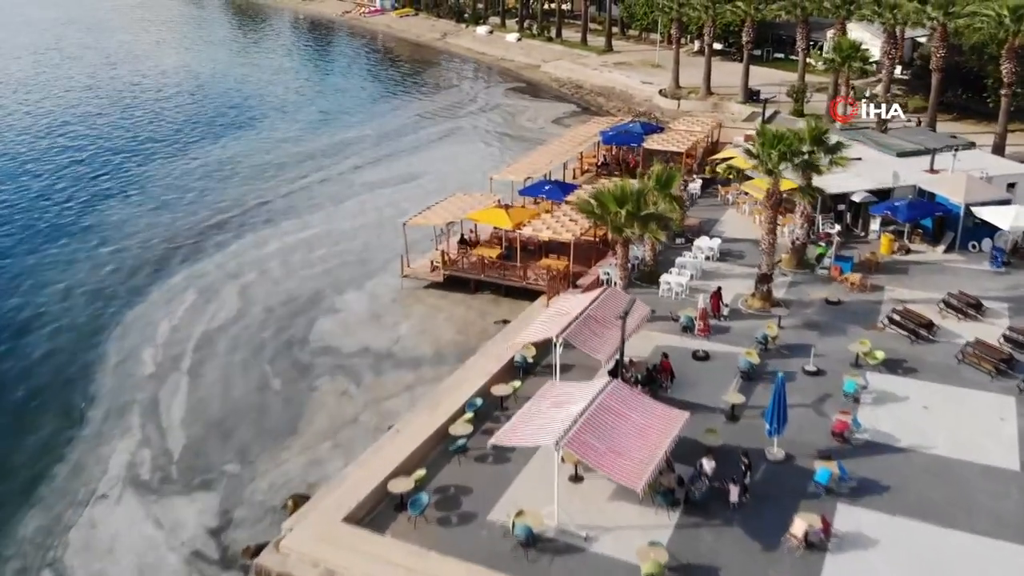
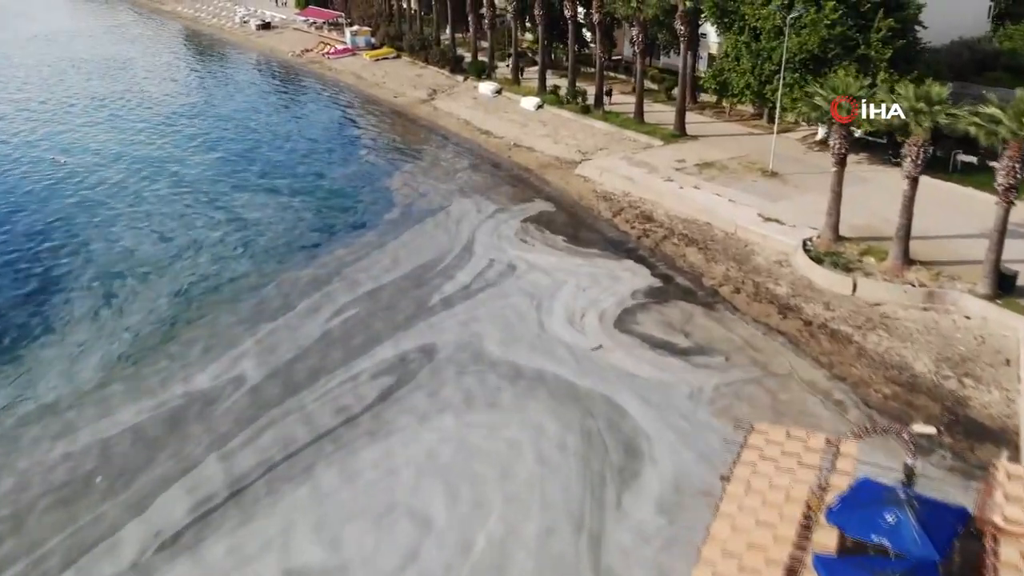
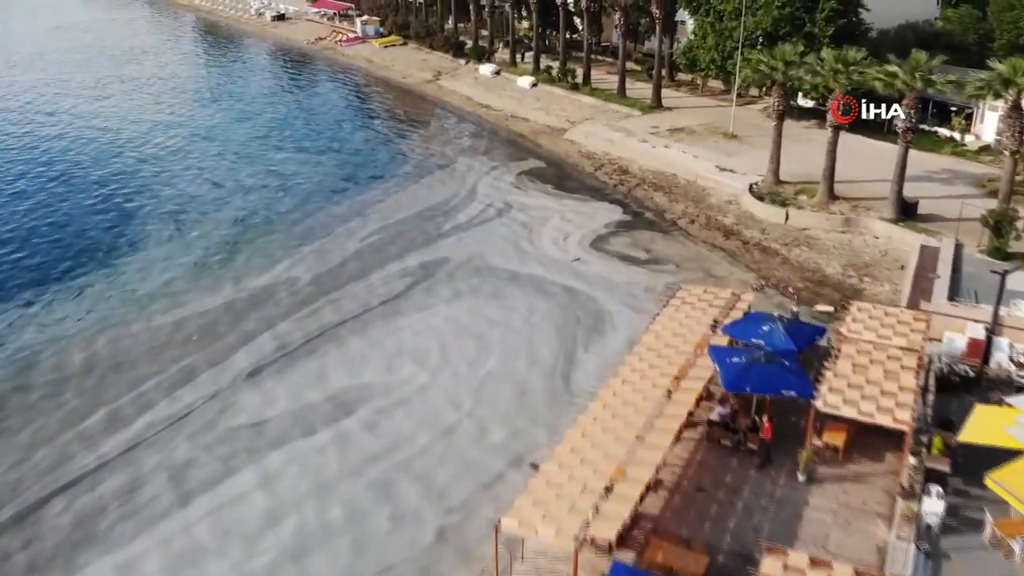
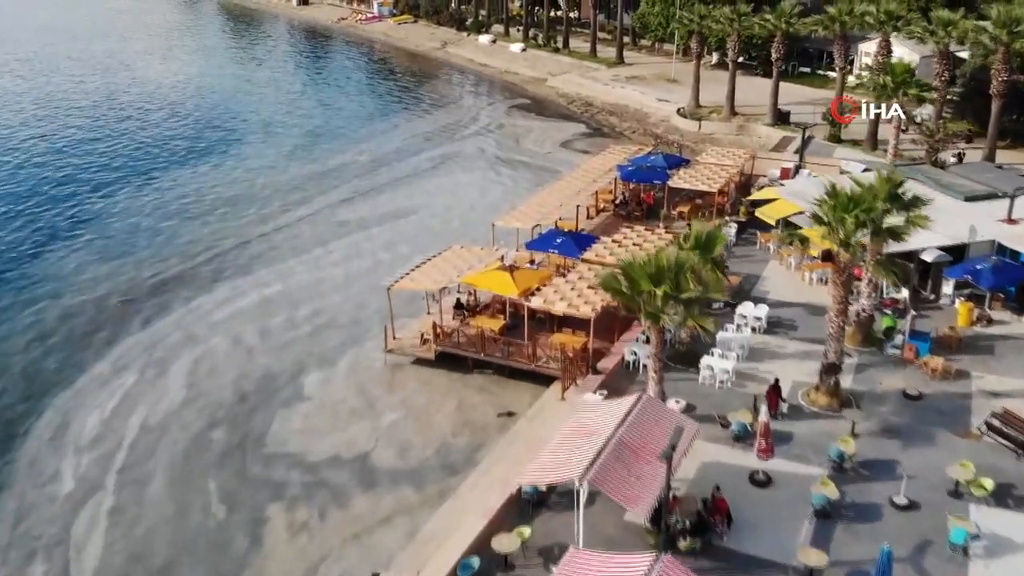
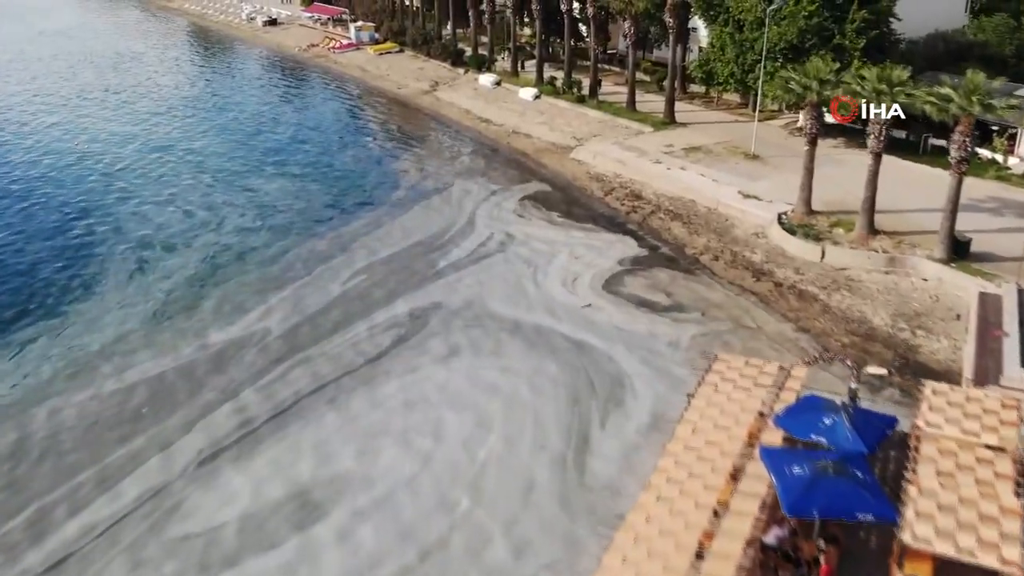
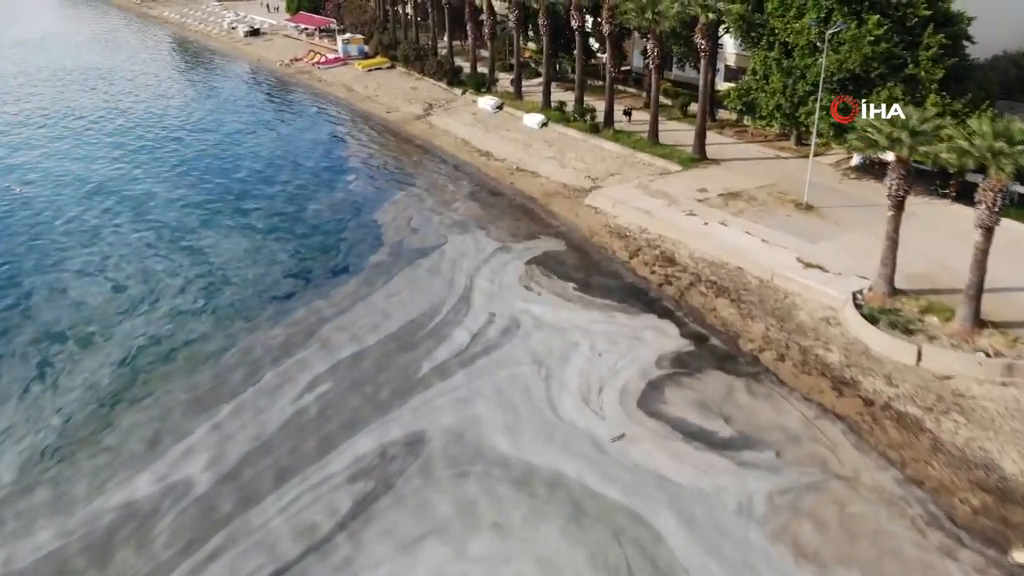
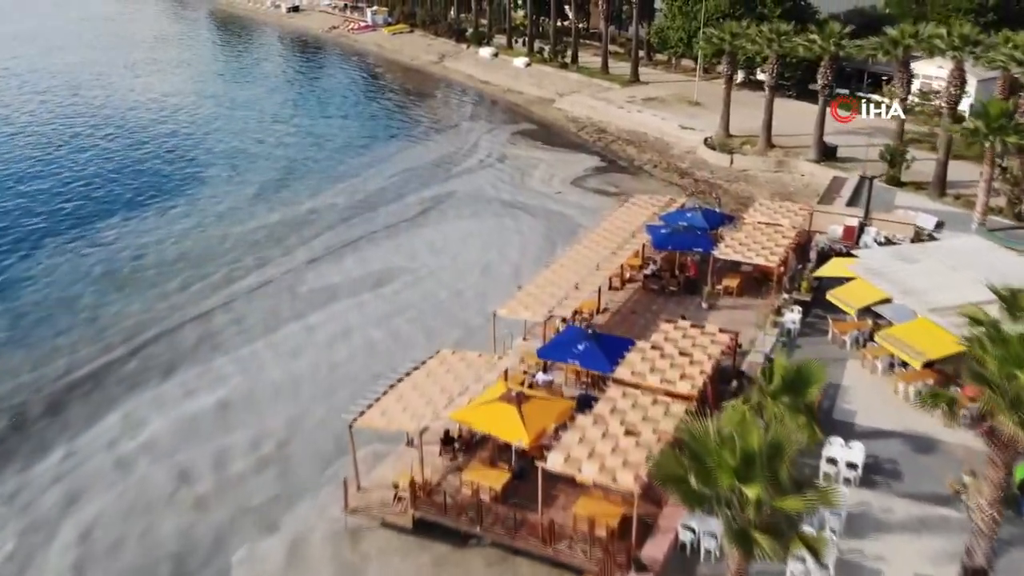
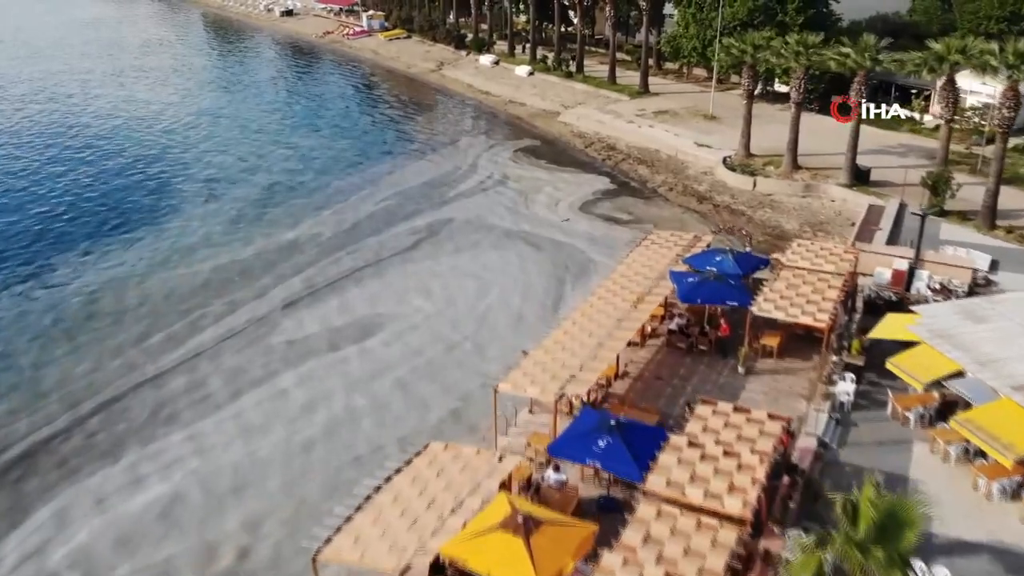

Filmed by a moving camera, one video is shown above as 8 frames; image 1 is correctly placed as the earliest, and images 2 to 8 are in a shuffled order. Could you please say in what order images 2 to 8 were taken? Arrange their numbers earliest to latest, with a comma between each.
4, 7, 8, 3, 5, 2, 6
